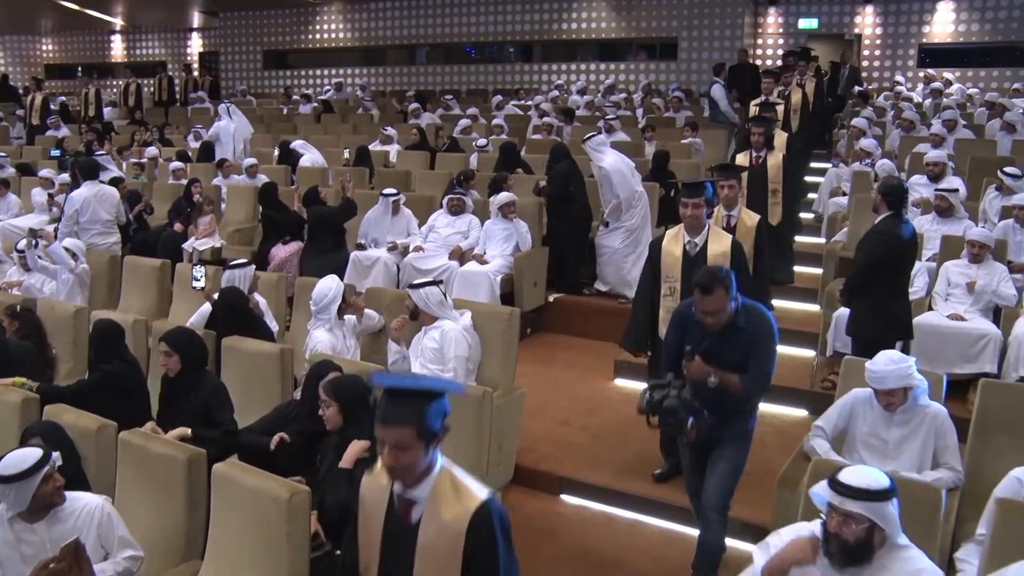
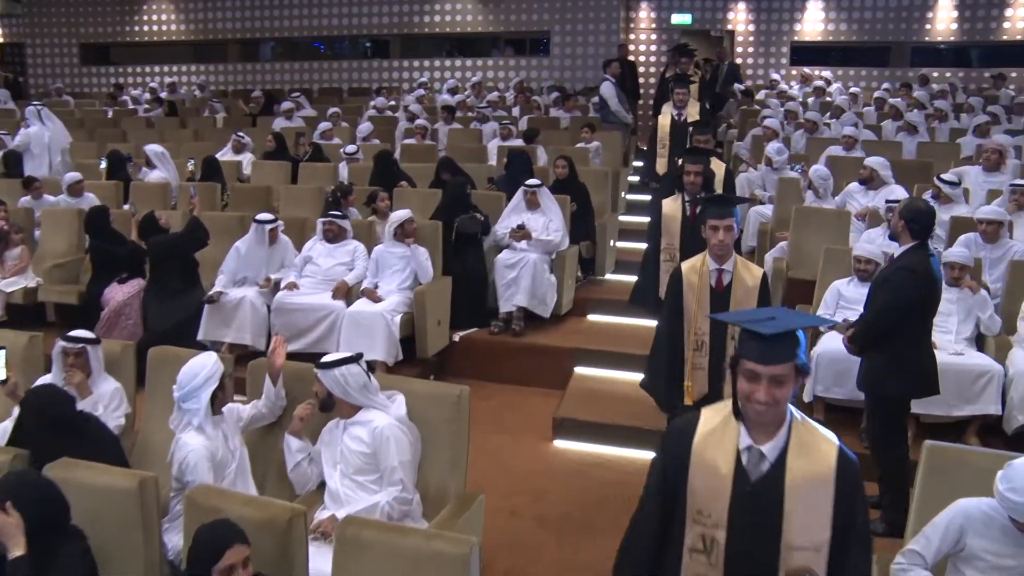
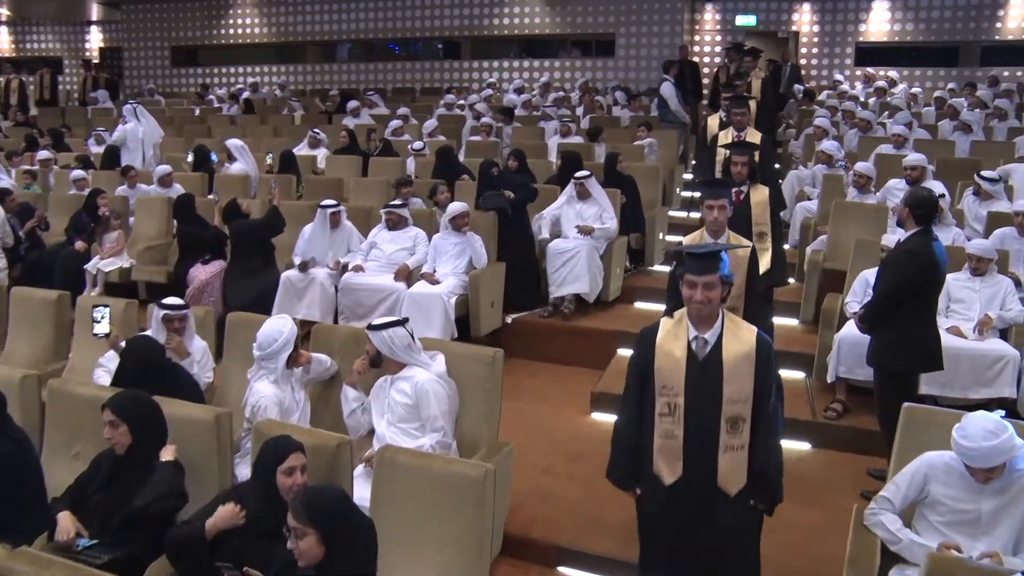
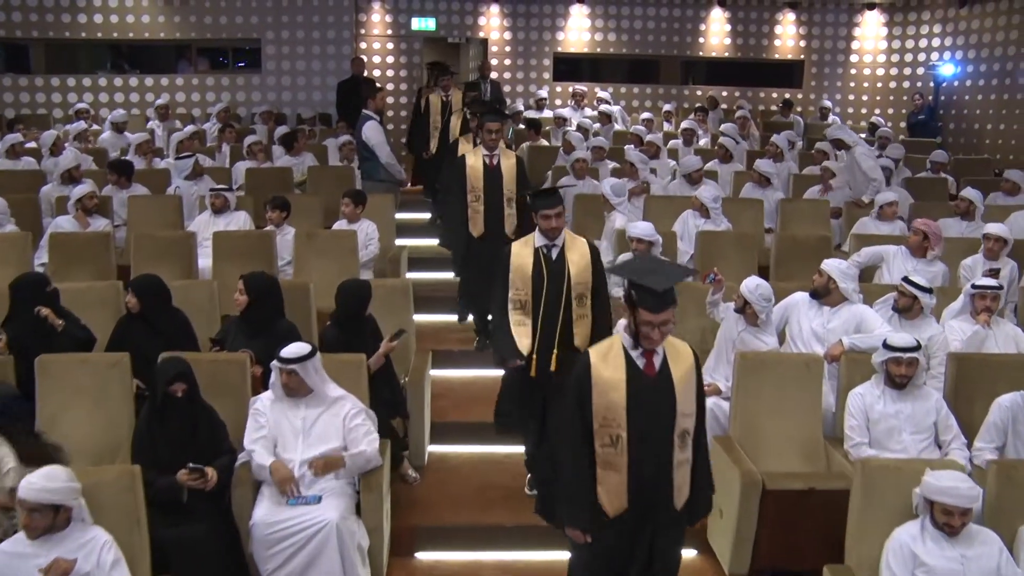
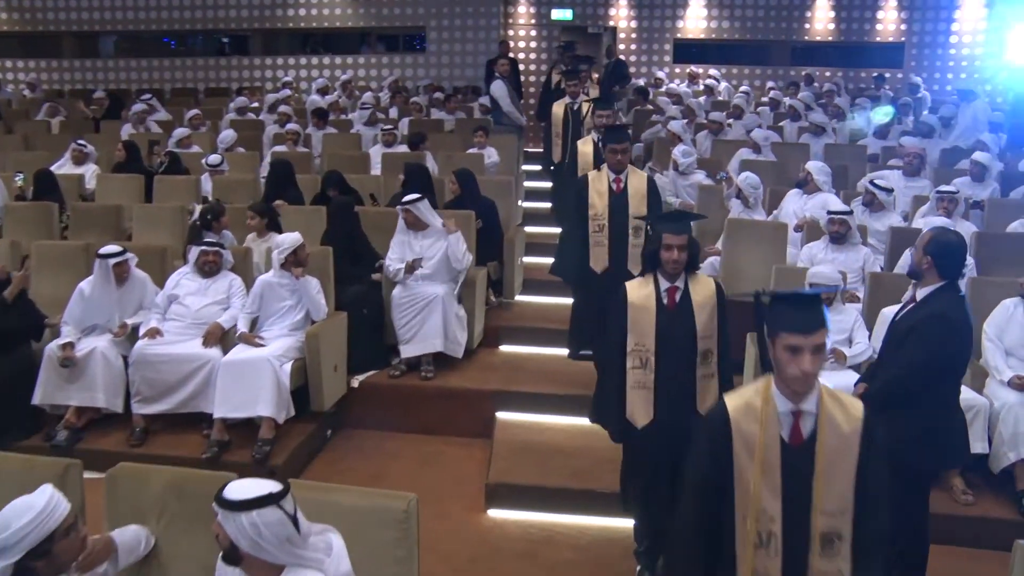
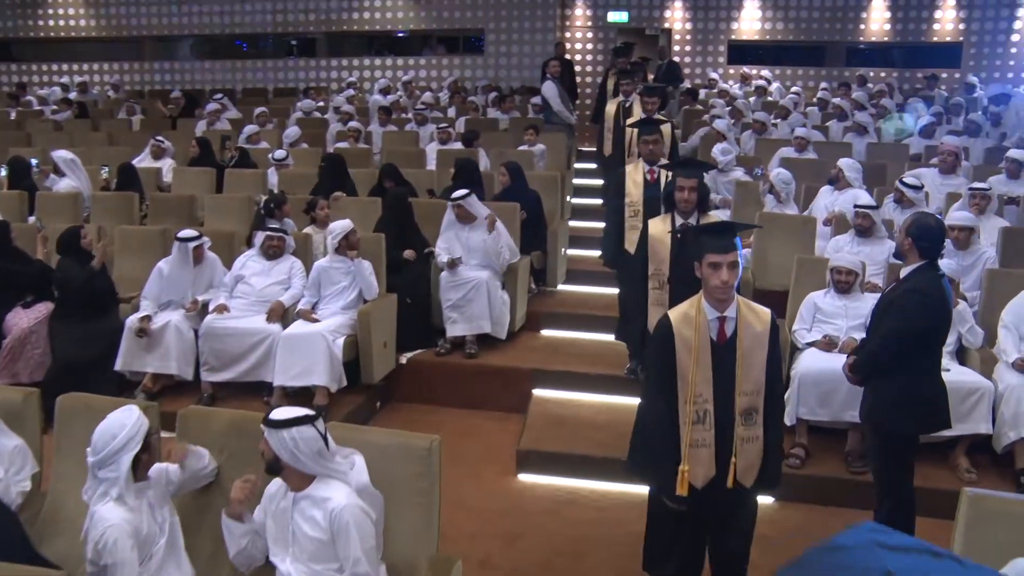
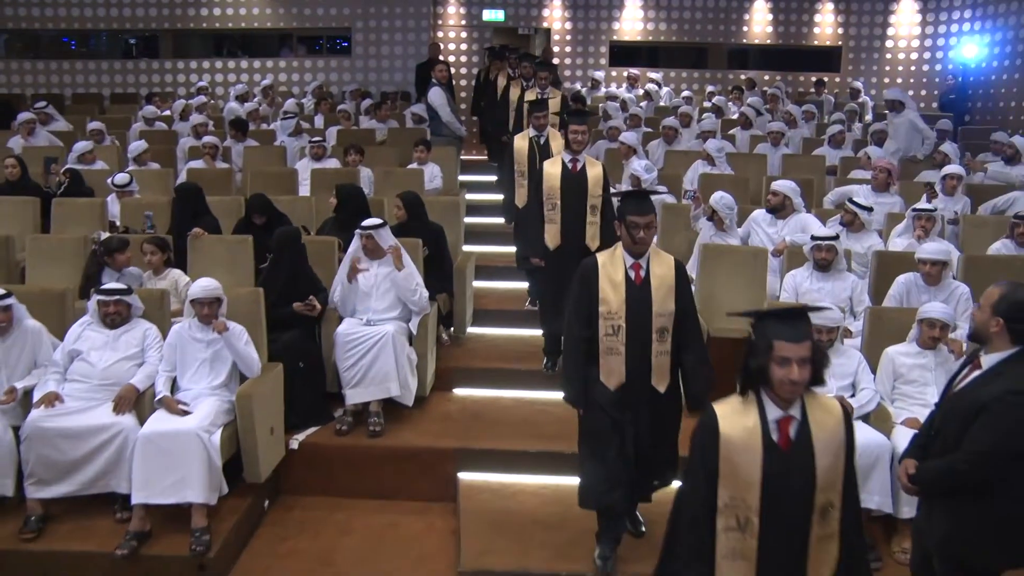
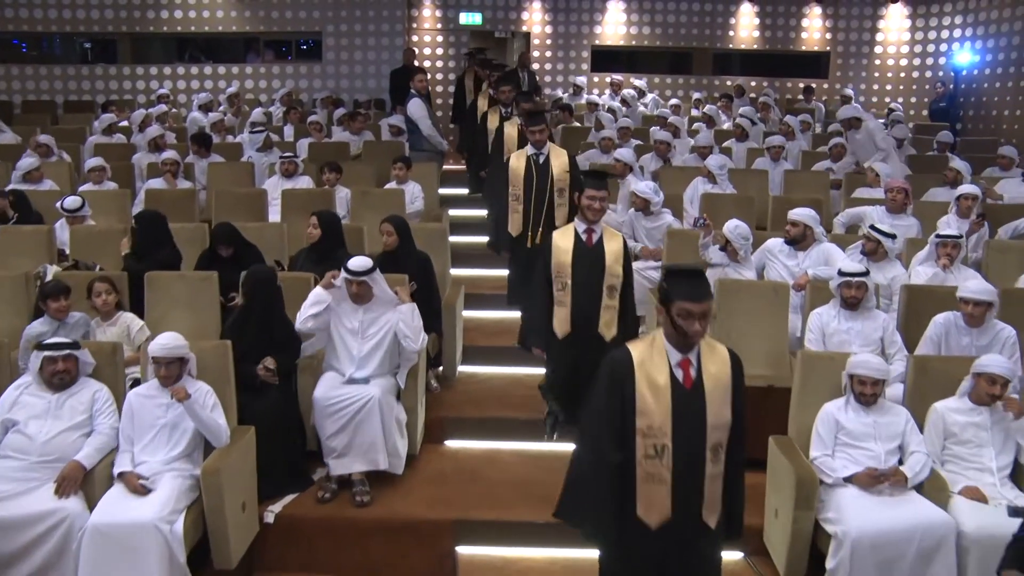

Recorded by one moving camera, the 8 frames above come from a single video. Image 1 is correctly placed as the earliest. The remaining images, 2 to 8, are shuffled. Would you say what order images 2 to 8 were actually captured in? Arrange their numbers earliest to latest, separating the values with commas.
3, 2, 6, 5, 7, 8, 4
